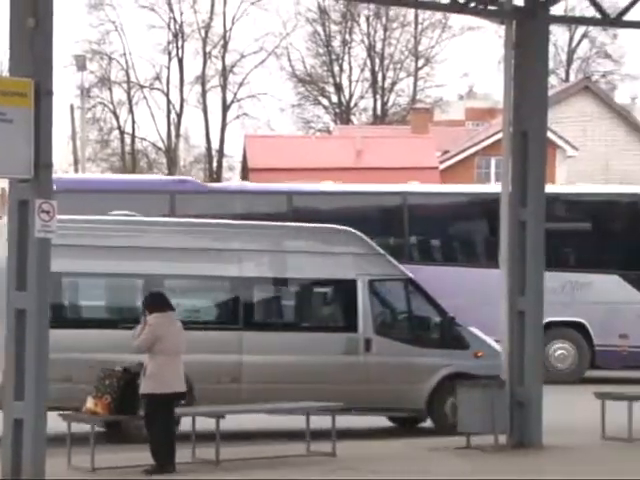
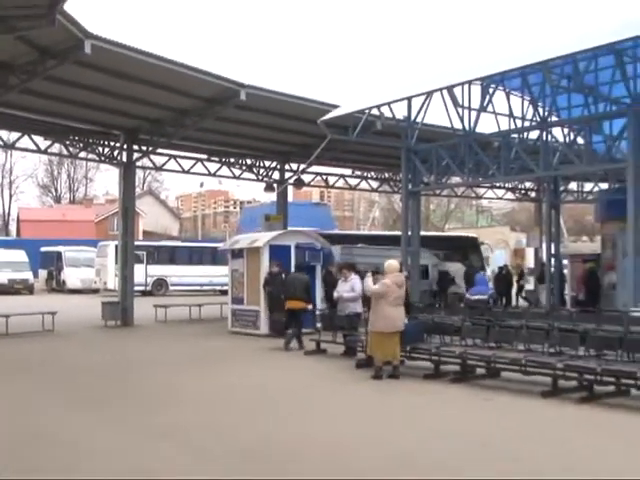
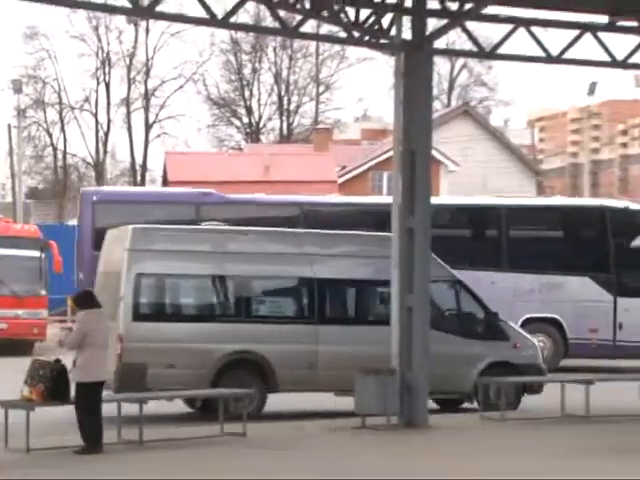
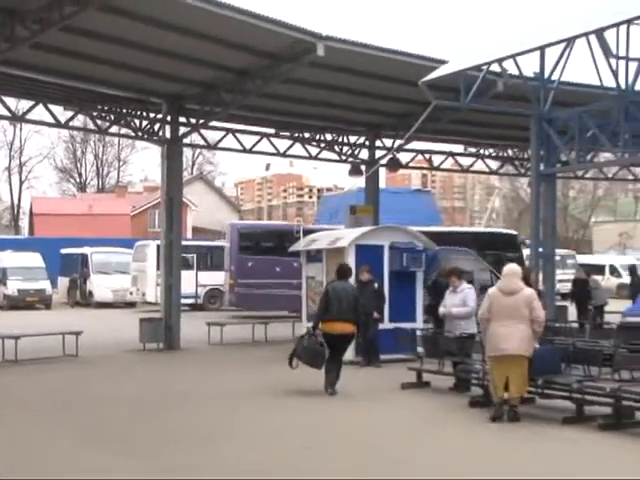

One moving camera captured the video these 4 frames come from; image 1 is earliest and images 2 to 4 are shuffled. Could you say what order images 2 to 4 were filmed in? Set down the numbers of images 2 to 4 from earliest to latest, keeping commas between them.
3, 4, 2
